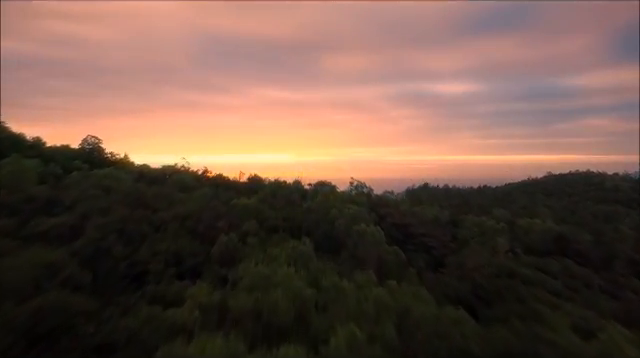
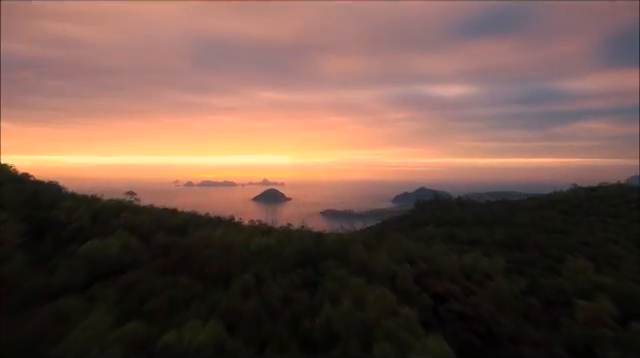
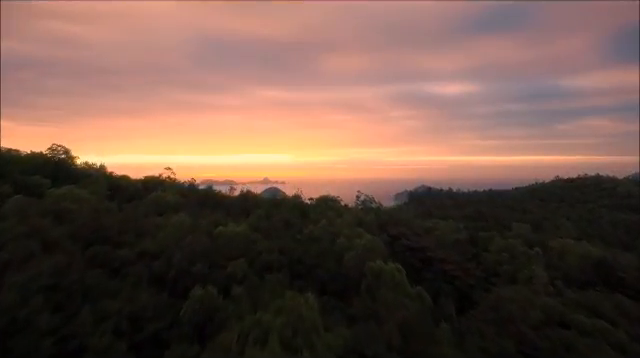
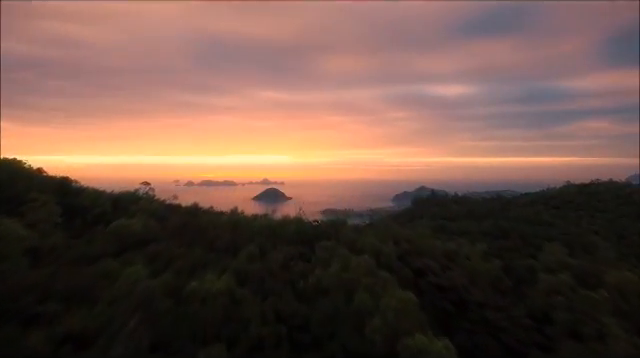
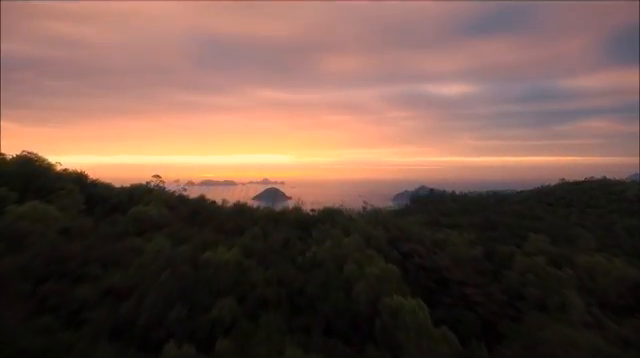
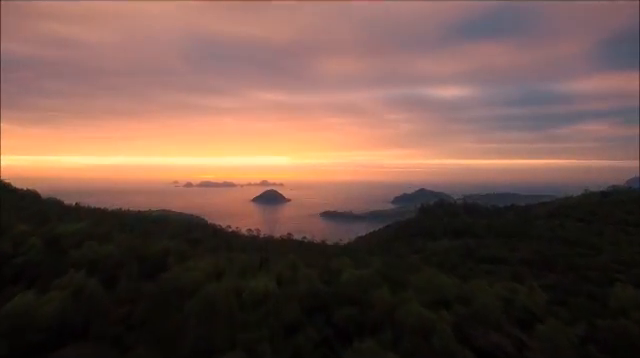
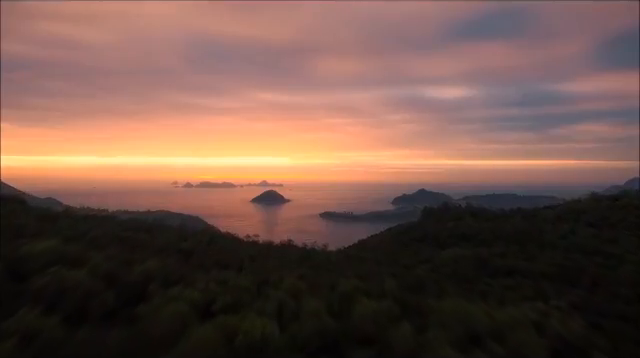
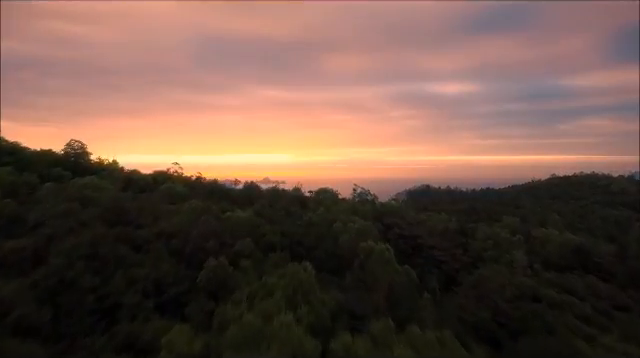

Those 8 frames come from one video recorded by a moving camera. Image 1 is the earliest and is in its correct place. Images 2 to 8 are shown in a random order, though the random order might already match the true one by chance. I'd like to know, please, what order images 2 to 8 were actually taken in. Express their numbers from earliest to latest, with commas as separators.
8, 3, 5, 4, 2, 6, 7
